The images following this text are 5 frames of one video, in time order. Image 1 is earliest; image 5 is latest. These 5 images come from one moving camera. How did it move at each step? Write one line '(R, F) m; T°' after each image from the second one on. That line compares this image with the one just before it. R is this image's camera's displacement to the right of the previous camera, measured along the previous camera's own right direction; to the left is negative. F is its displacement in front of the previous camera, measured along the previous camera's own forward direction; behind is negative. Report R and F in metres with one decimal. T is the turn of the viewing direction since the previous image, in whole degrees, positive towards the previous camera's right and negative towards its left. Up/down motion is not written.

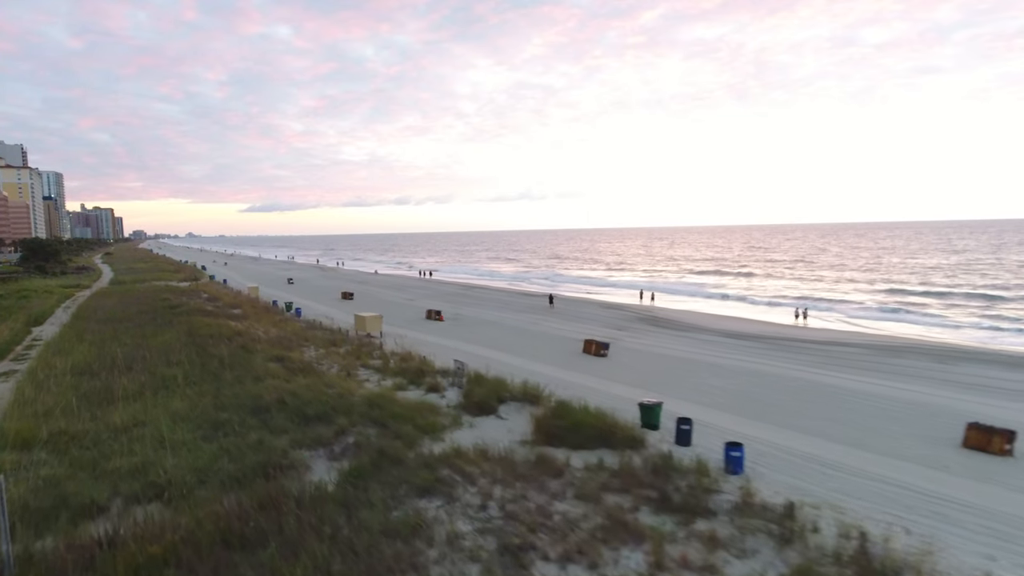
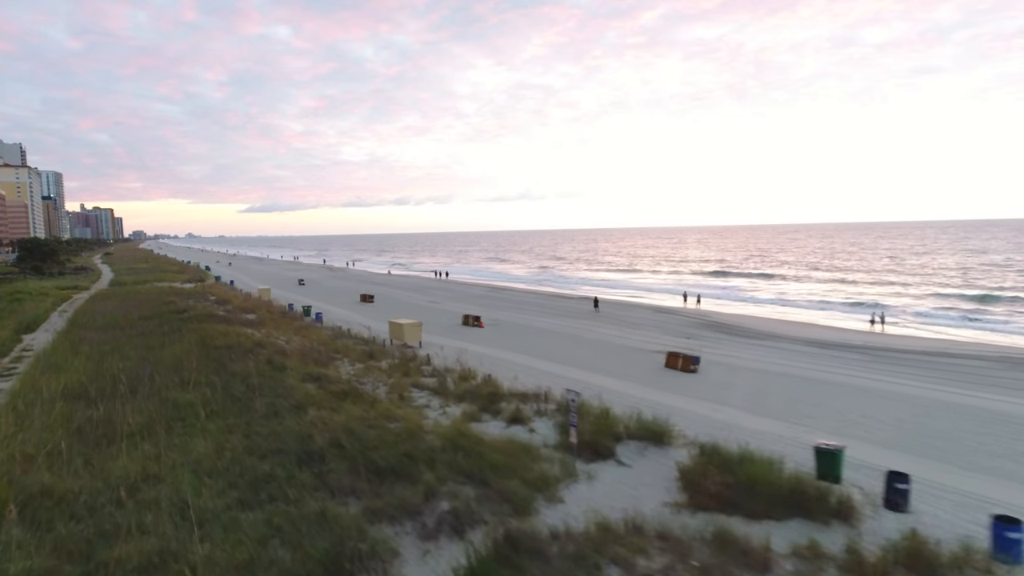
(-1.9, +3.1) m; 0°
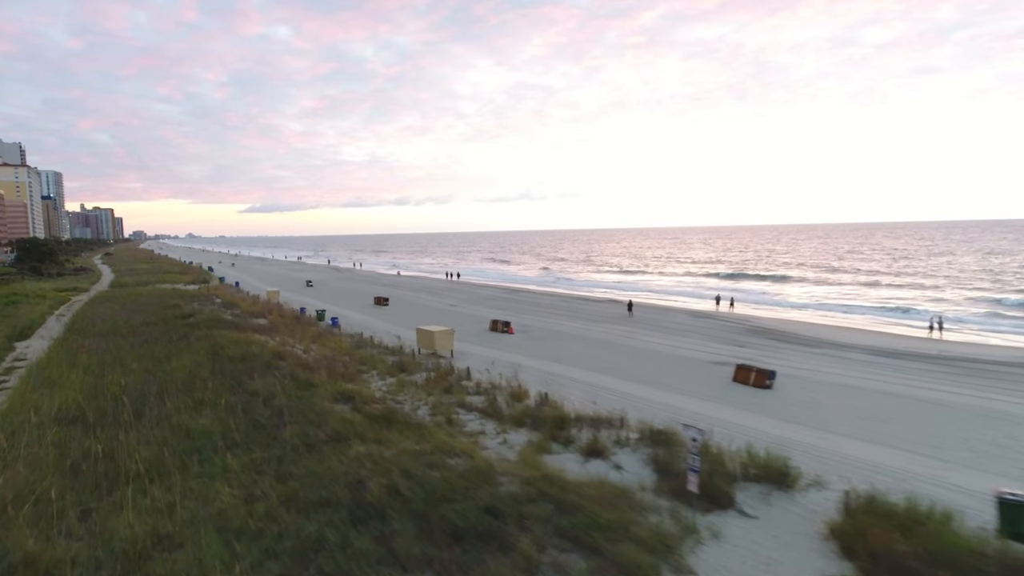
(-1.2, +1.9) m; 0°
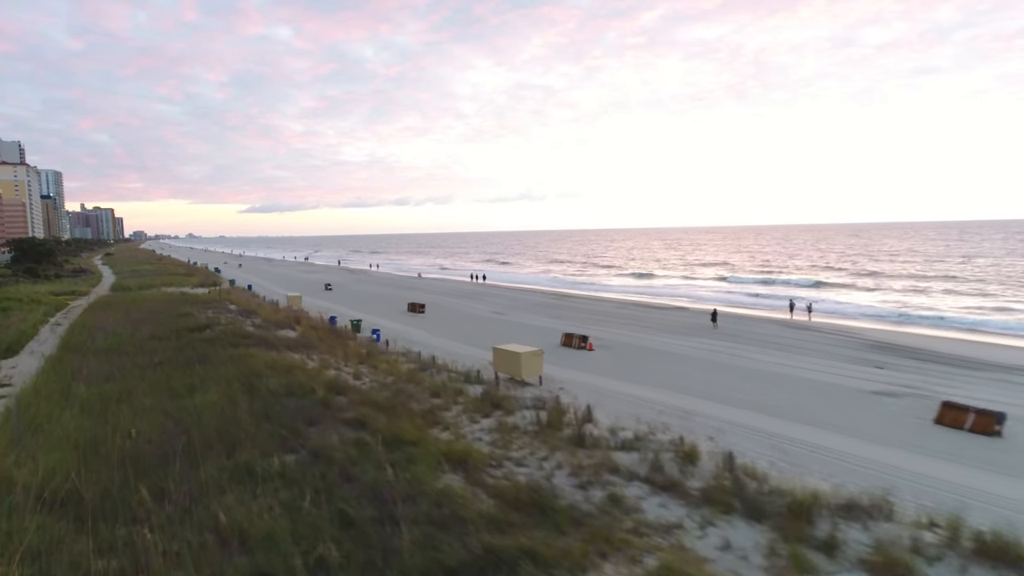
(-2.5, +3.8) m; 0°
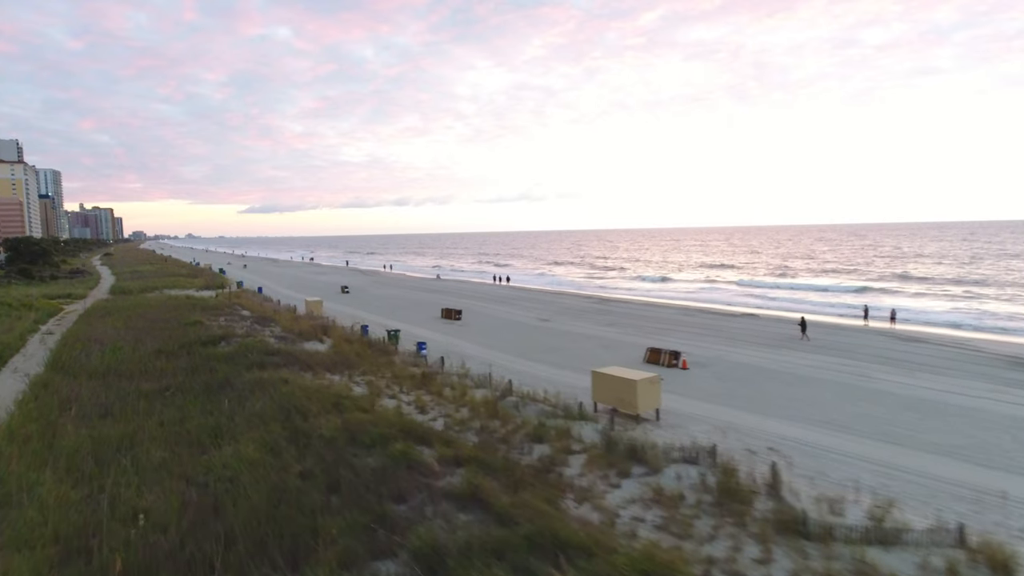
(-2.0, +3.3) m; 0°
